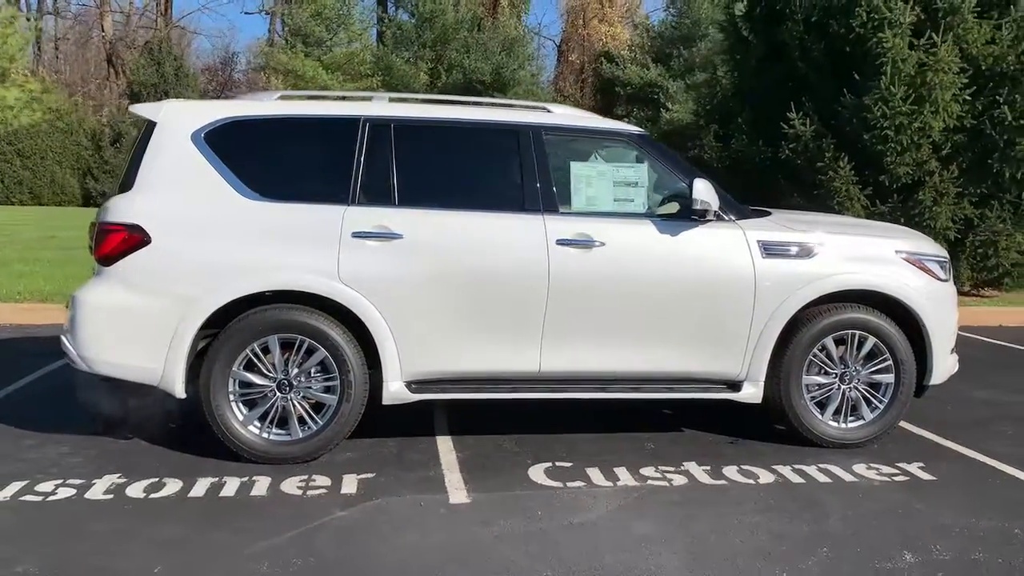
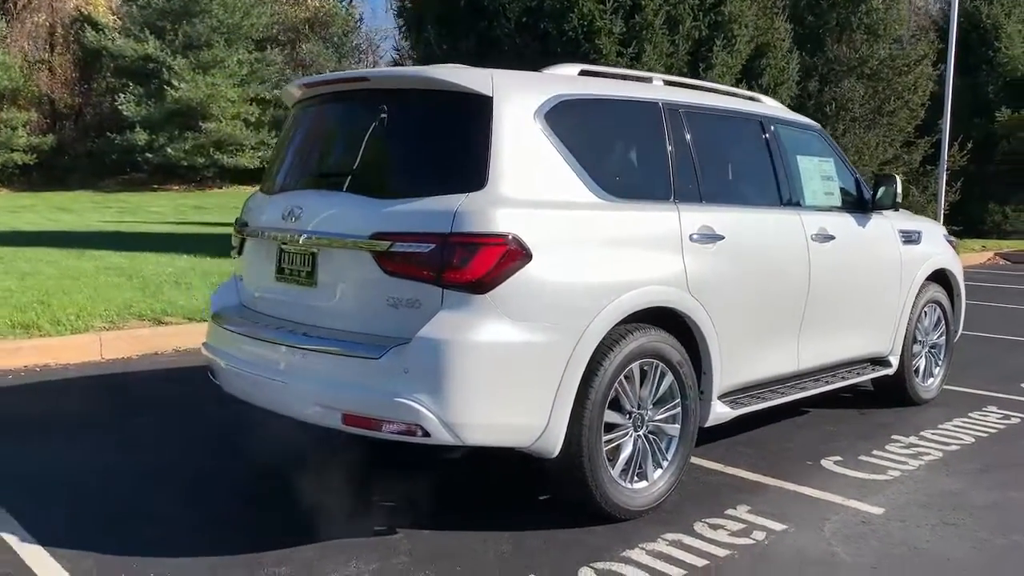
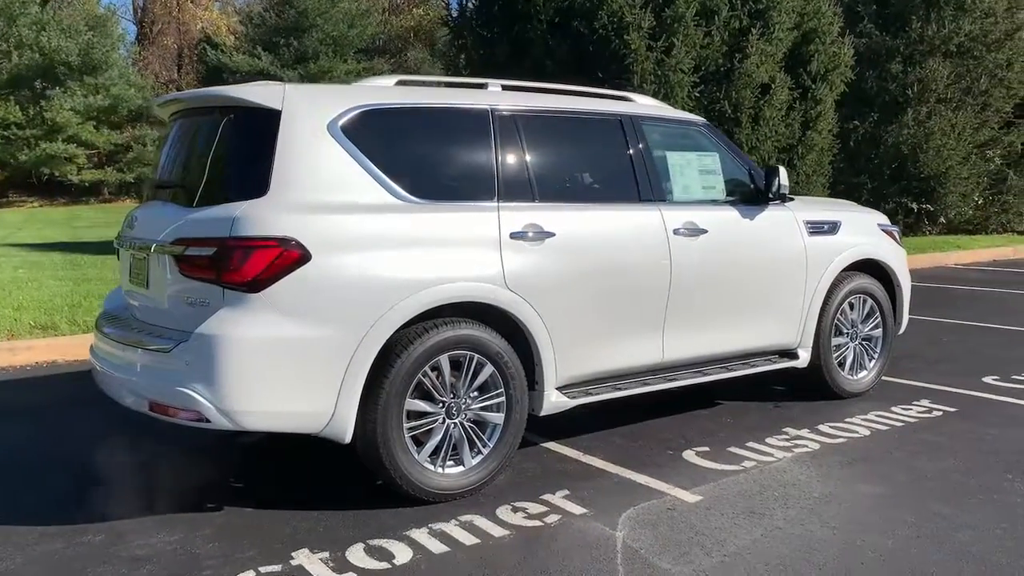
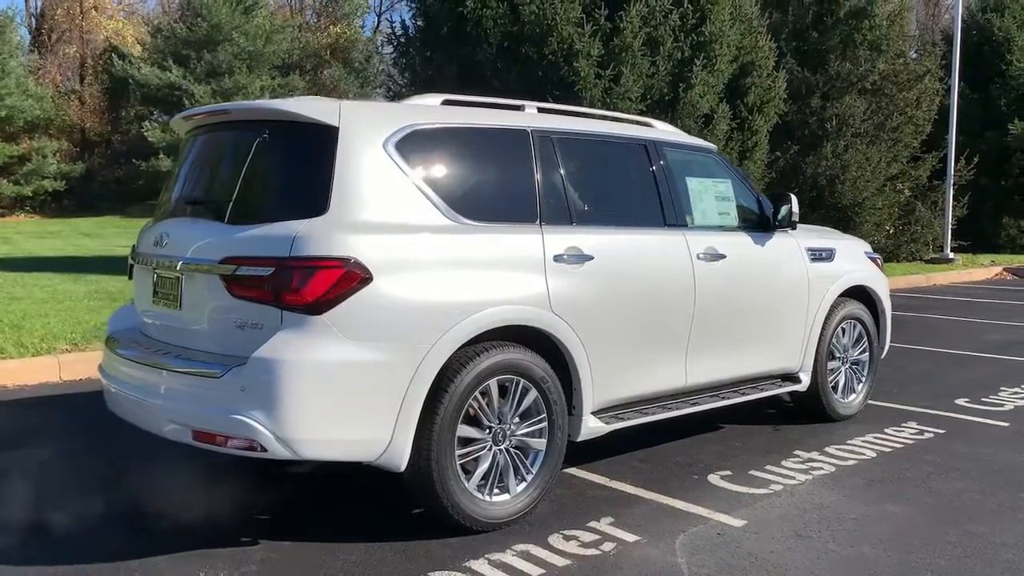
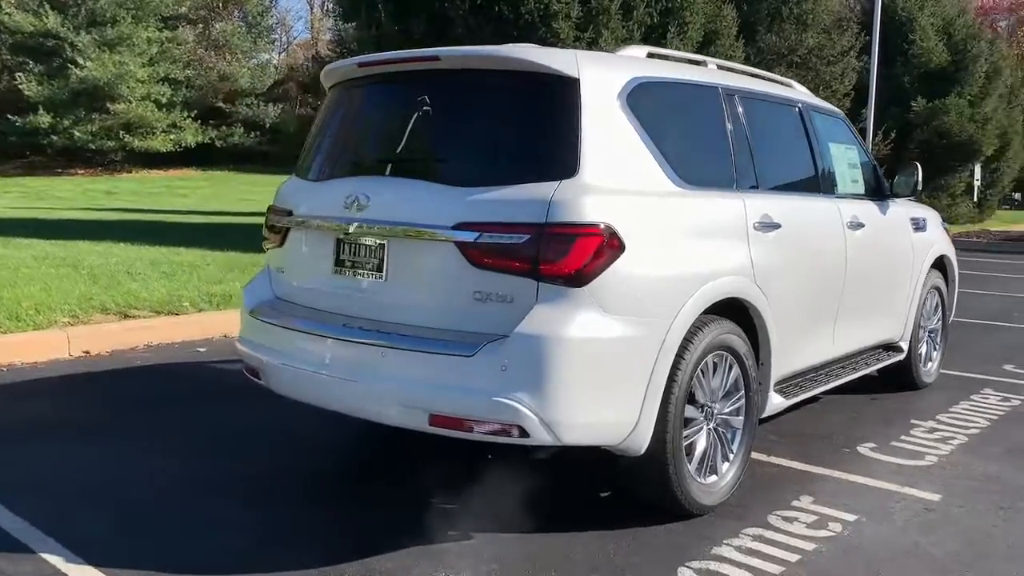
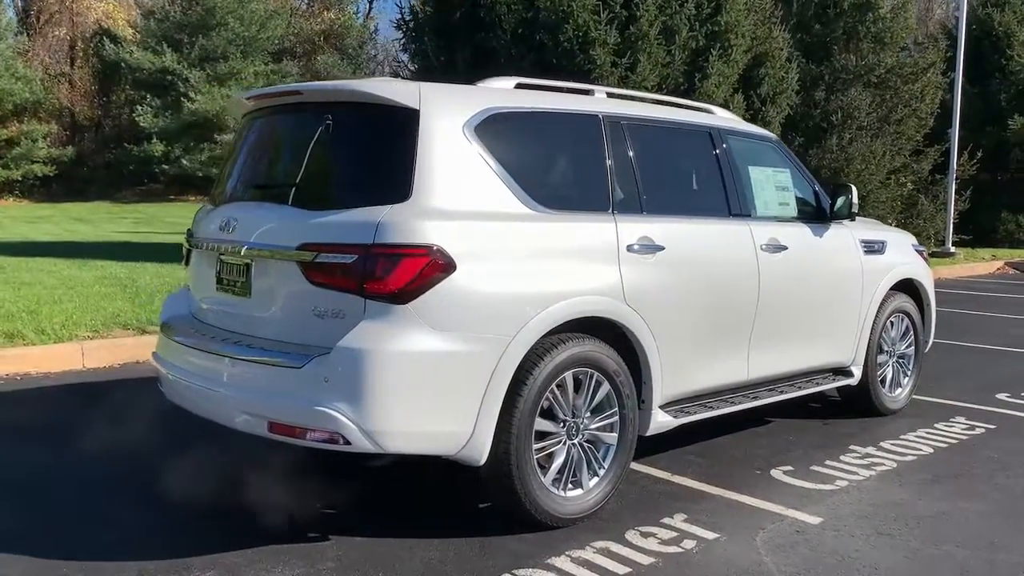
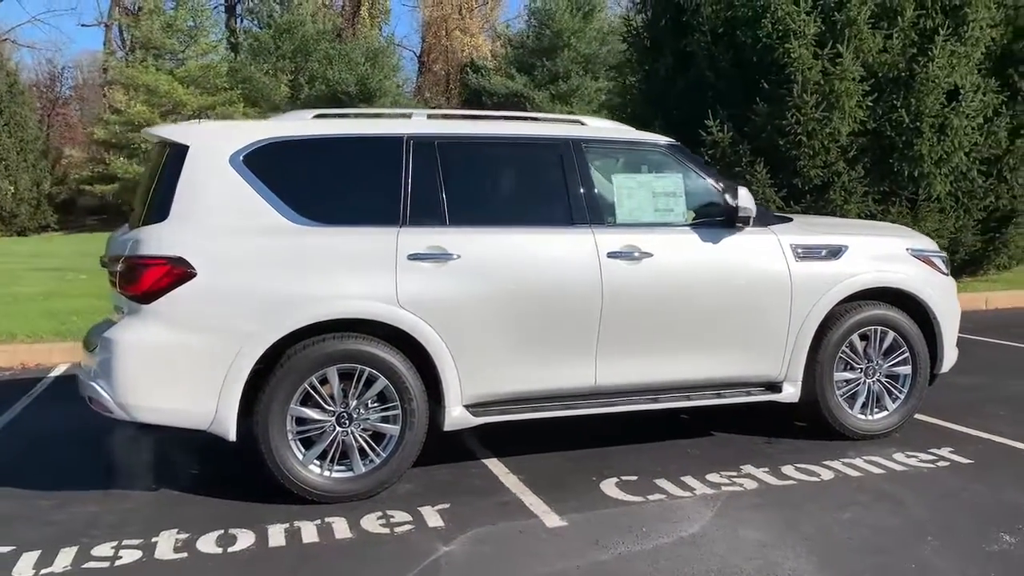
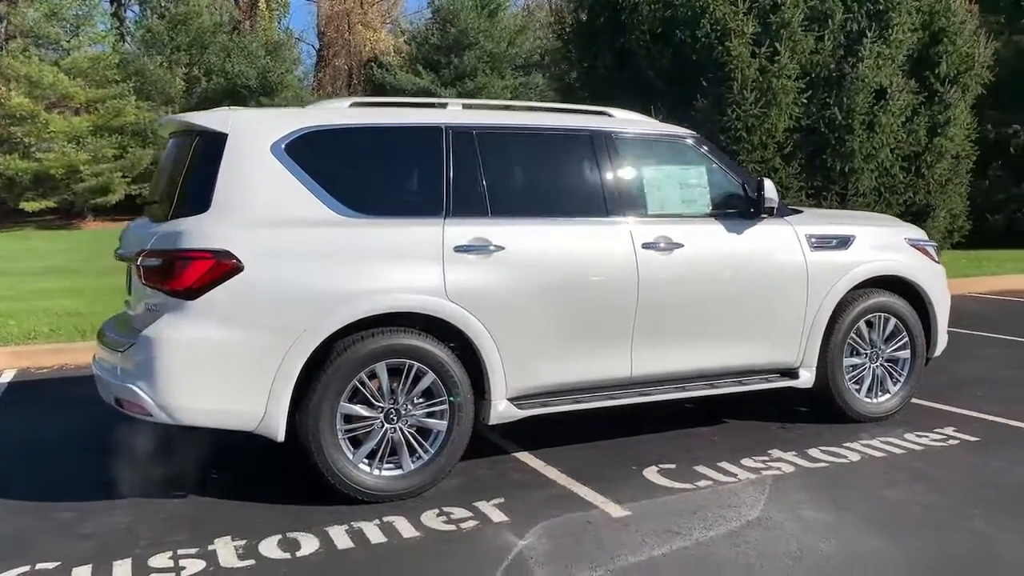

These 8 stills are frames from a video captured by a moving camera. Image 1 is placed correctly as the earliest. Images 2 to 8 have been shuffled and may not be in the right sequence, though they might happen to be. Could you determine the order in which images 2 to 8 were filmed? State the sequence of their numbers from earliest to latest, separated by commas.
7, 8, 3, 4, 6, 2, 5
